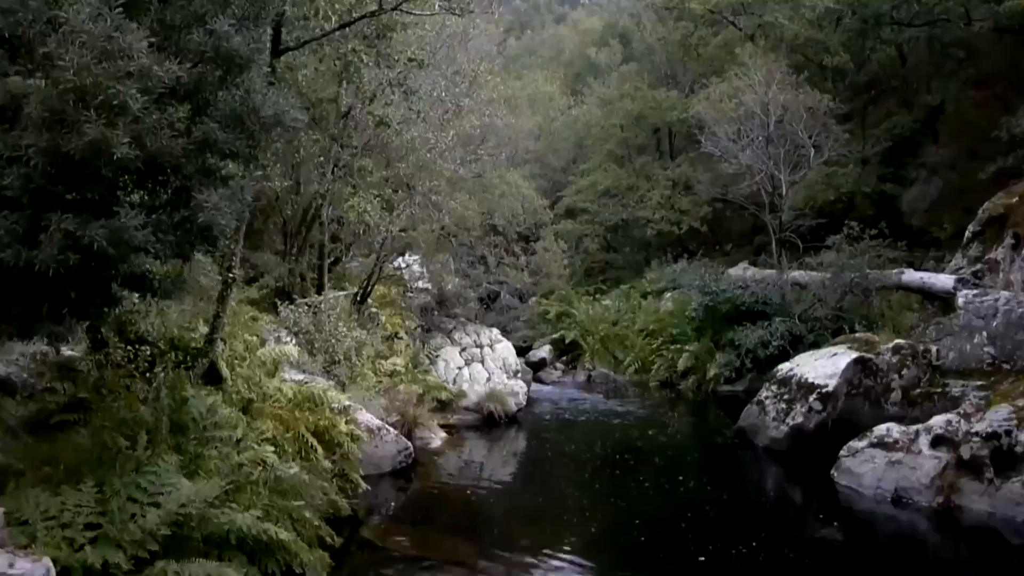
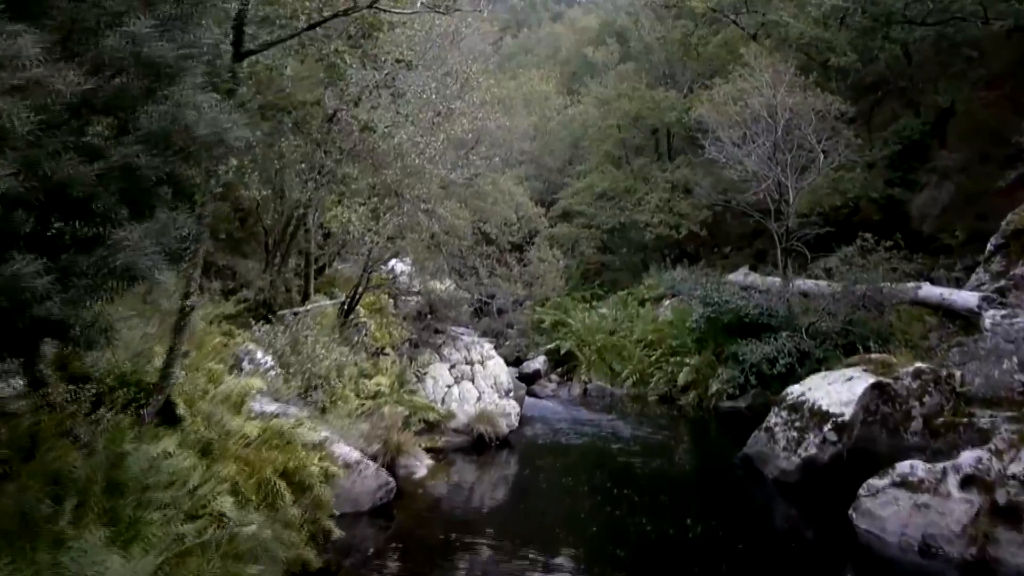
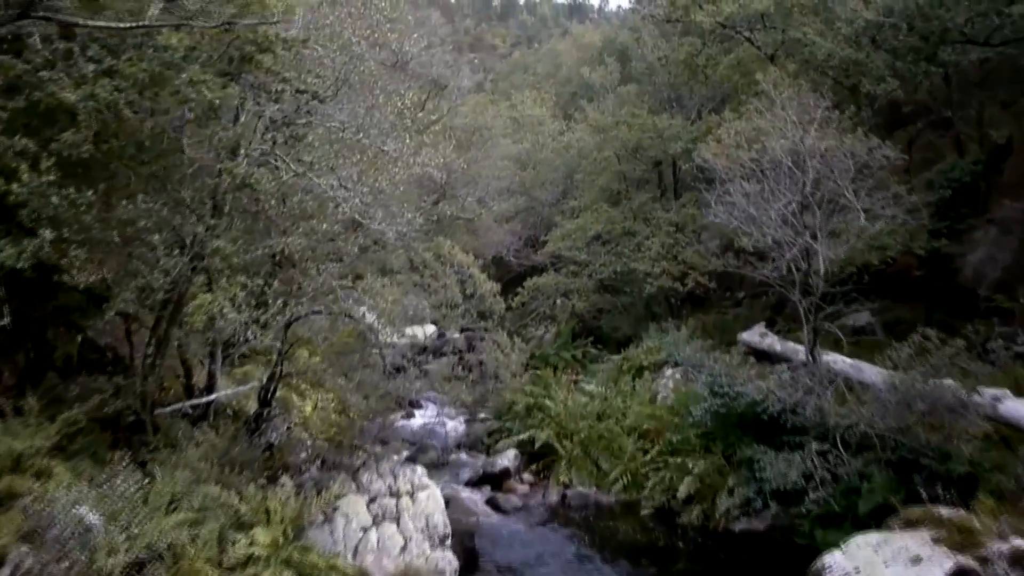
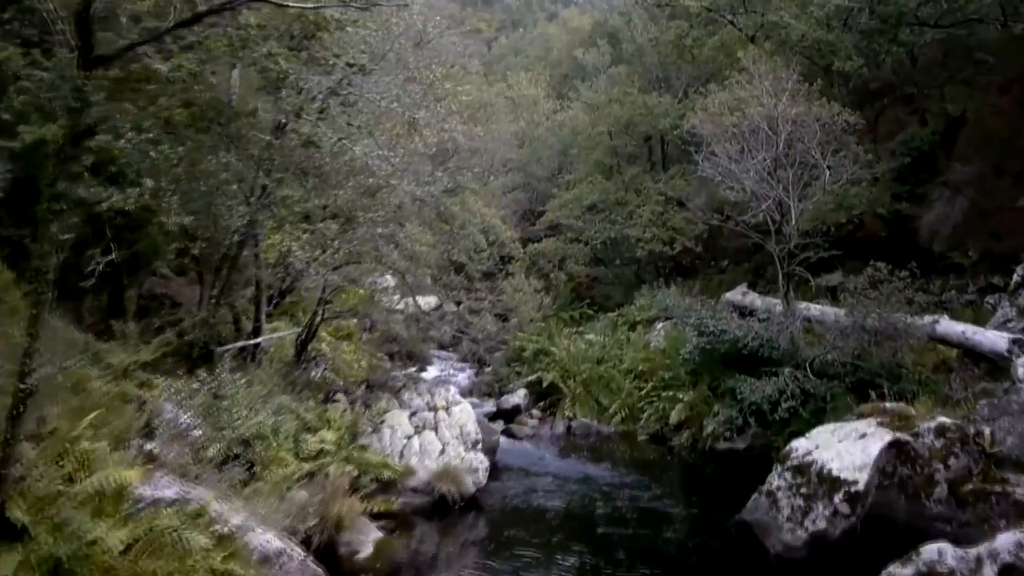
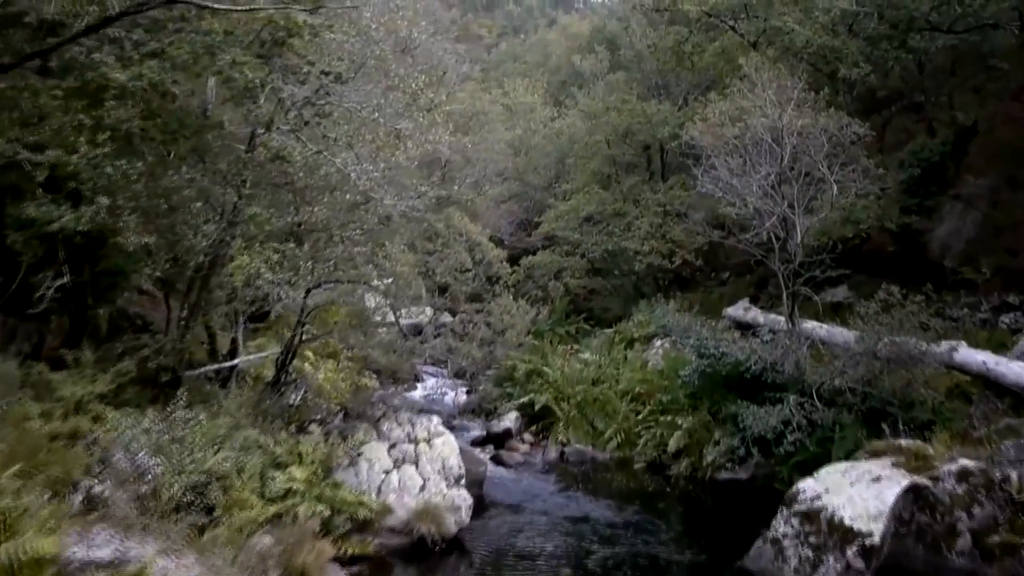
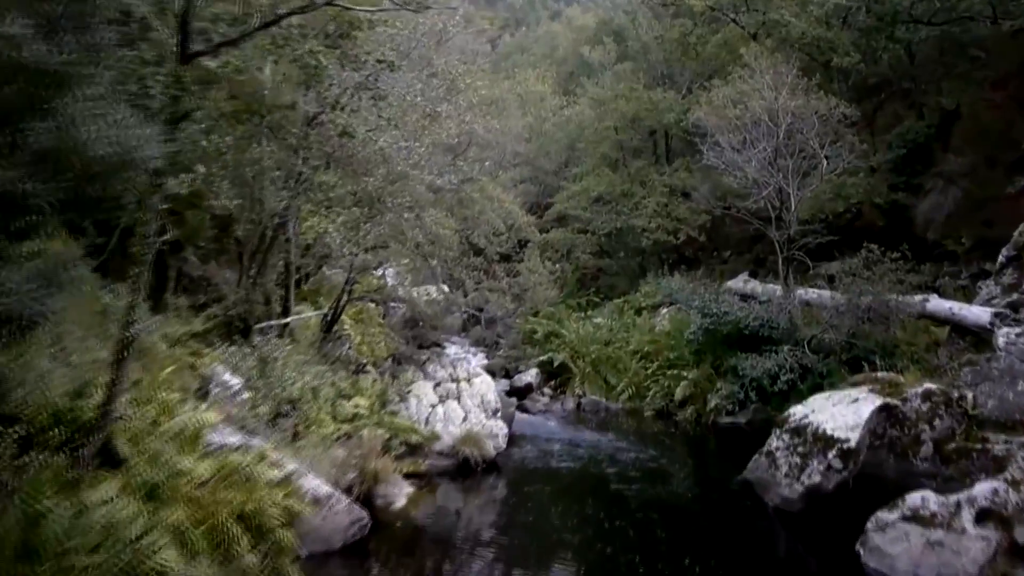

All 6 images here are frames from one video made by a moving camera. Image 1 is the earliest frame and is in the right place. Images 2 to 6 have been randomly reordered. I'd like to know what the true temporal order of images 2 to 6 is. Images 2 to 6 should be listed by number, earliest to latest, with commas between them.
2, 6, 4, 5, 3
